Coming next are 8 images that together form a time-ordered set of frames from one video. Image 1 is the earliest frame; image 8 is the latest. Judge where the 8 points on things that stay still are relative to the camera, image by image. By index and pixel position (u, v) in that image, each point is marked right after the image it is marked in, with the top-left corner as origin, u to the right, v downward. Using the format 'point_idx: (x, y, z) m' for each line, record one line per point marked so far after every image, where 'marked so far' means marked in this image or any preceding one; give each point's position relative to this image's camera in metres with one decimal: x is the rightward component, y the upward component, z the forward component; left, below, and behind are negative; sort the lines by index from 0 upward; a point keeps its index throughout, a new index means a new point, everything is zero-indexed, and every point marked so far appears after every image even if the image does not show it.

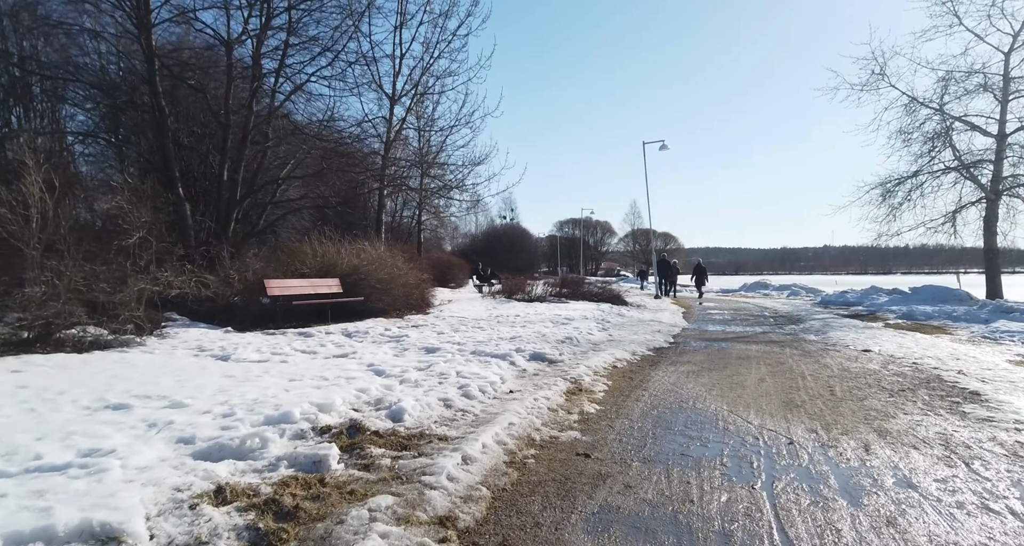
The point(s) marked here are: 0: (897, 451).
0: (+2.9, -1.3, +4.5) m
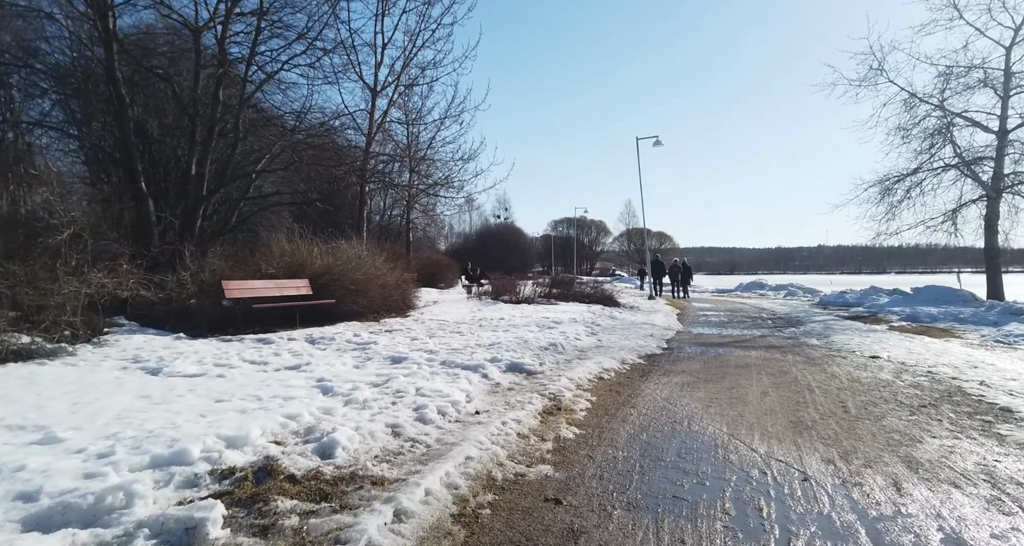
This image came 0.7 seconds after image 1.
0: (+2.6, -1.3, +3.7) m
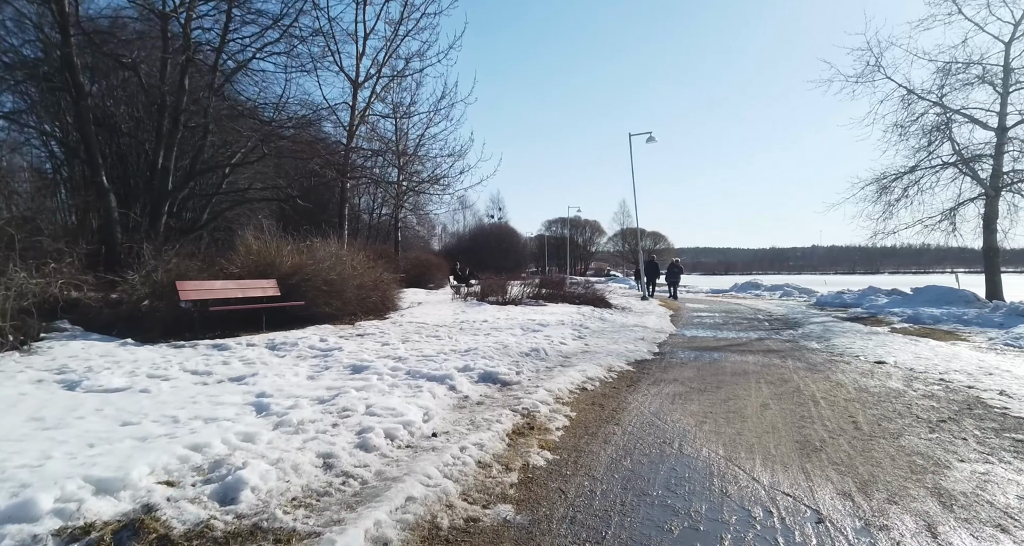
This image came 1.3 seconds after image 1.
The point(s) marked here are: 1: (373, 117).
0: (+2.4, -1.3, +3.1) m
1: (-3.4, +3.9, +14.8) m
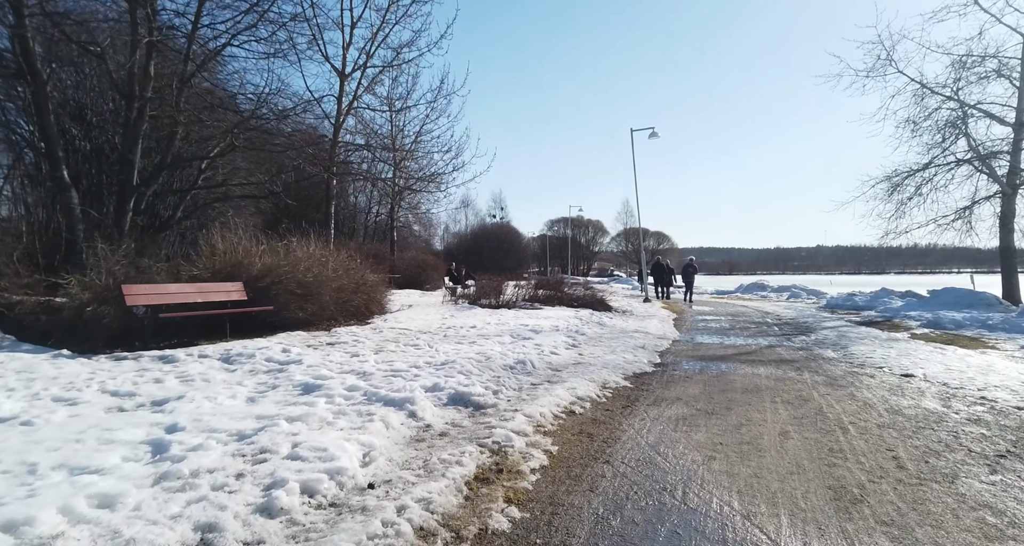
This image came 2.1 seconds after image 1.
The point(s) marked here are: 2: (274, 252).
0: (+2.1, -1.4, +2.1) m
1: (-3.6, +3.8, +13.9) m
2: (-4.5, +0.4, +11.3) m
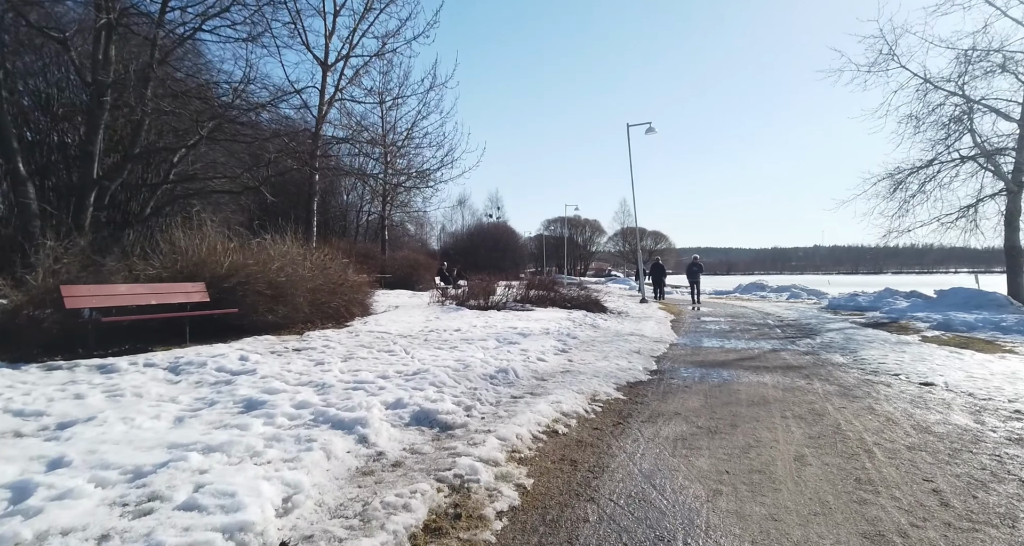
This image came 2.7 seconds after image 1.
0: (+1.9, -1.4, +1.4) m
1: (-3.9, +3.8, +13.2) m
2: (-4.7, +0.4, +10.5) m
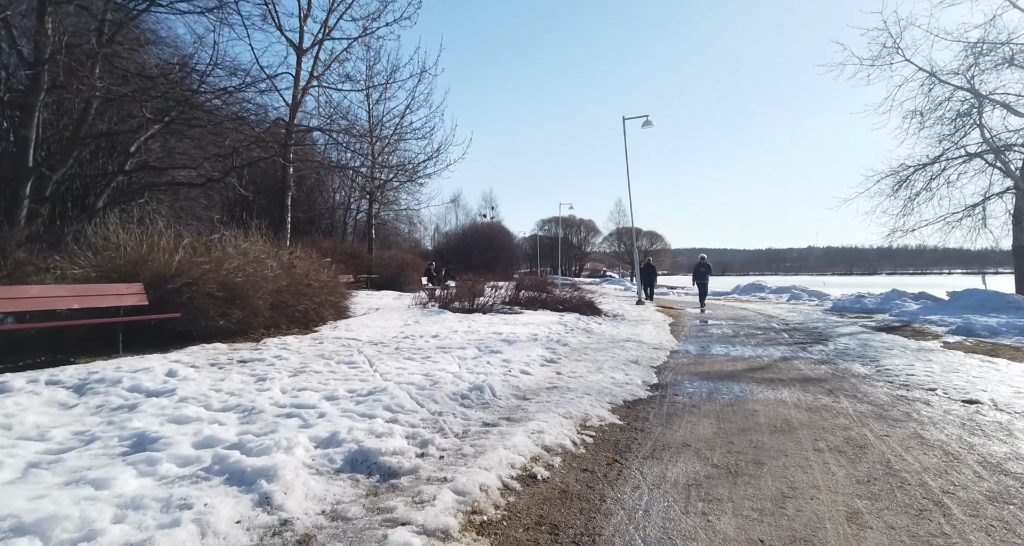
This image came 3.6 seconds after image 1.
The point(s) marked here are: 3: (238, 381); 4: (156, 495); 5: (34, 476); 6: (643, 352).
0: (+1.7, -1.4, +0.3) m
1: (-4.1, +3.8, +12.1) m
2: (-5.0, +0.4, +9.4) m
3: (-2.6, -1.0, +5.7) m
4: (-1.7, -1.0, +2.9) m
5: (-2.5, -1.1, +3.2) m
6: (+2.2, -1.3, +9.9) m
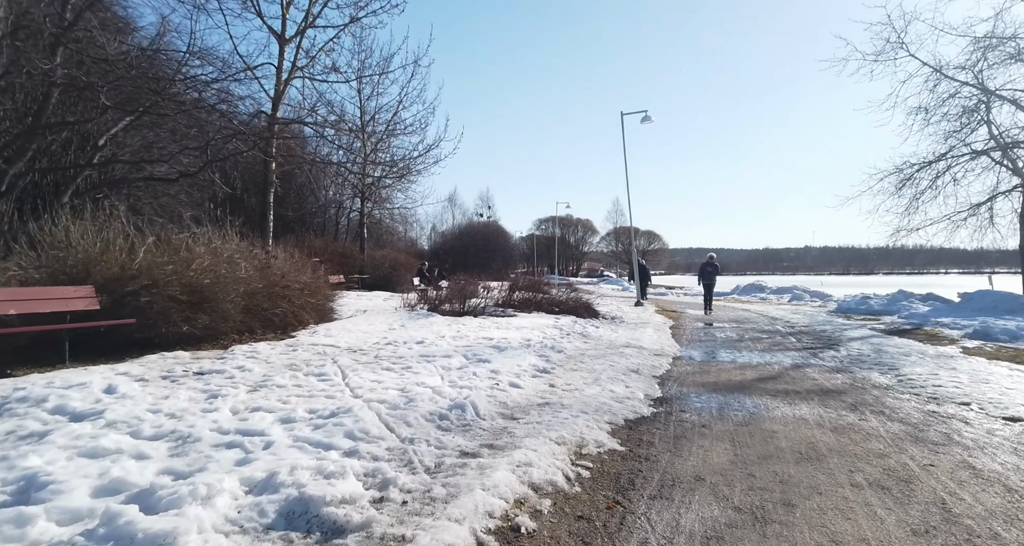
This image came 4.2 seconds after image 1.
0: (+1.7, -1.4, -0.4) m
1: (-4.3, +3.8, +11.4) m
2: (-5.1, +0.4, +8.7) m
3: (-2.7, -1.0, +5.0) m
4: (-1.8, -1.0, +2.1) m
5: (-2.6, -1.1, +2.4) m
6: (+2.0, -1.3, +9.2) m
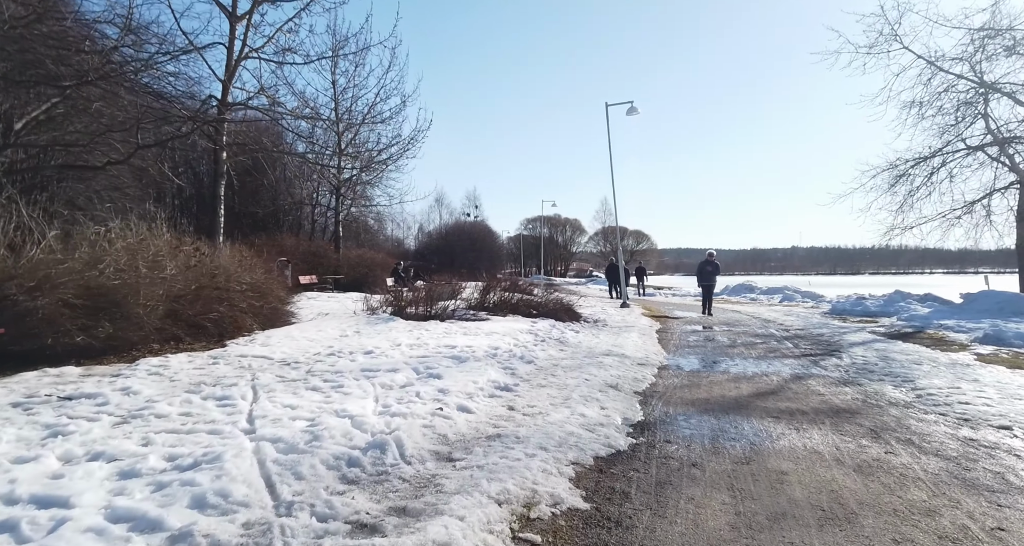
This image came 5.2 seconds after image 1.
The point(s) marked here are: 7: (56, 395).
0: (+1.3, -1.4, -1.5) m
1: (-4.8, +3.8, +10.1) m
2: (-5.6, +0.4, +7.4) m
3: (-3.1, -1.0, +3.8) m
4: (-2.2, -1.0, +0.9) m
5: (-3.0, -1.1, +1.2) m
6: (+1.5, -1.3, +8.1) m
7: (-3.8, -1.0, +5.1) m
